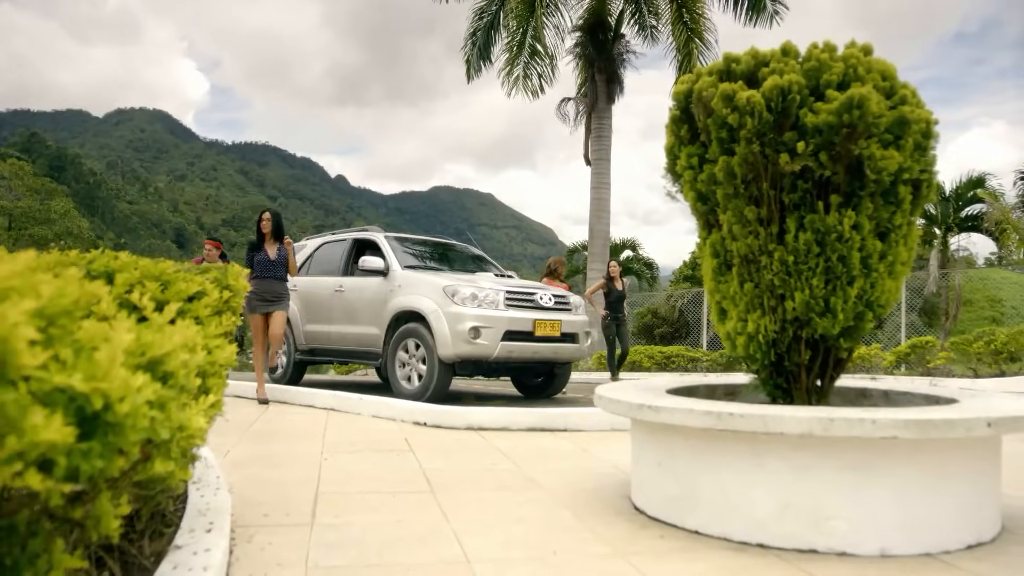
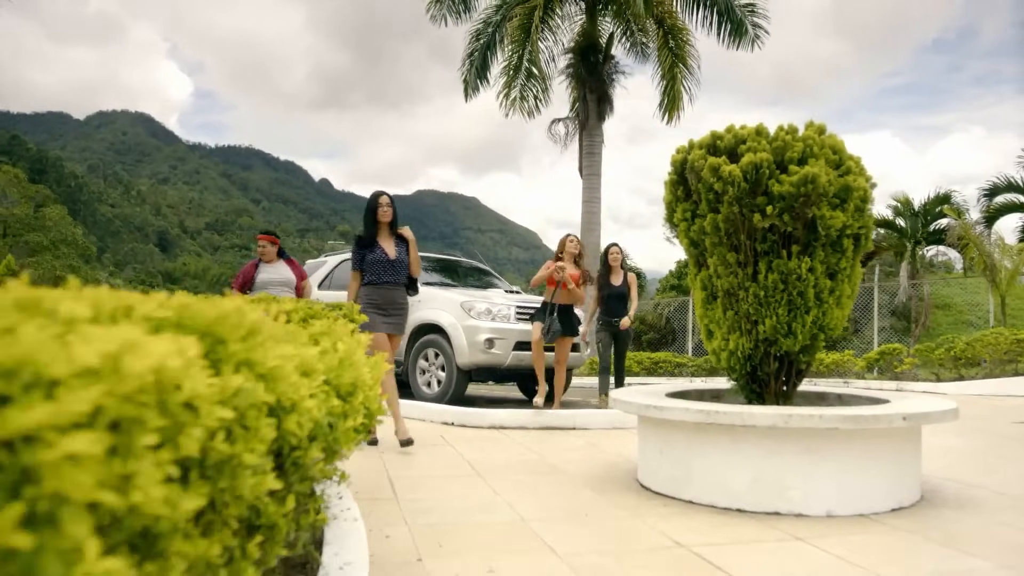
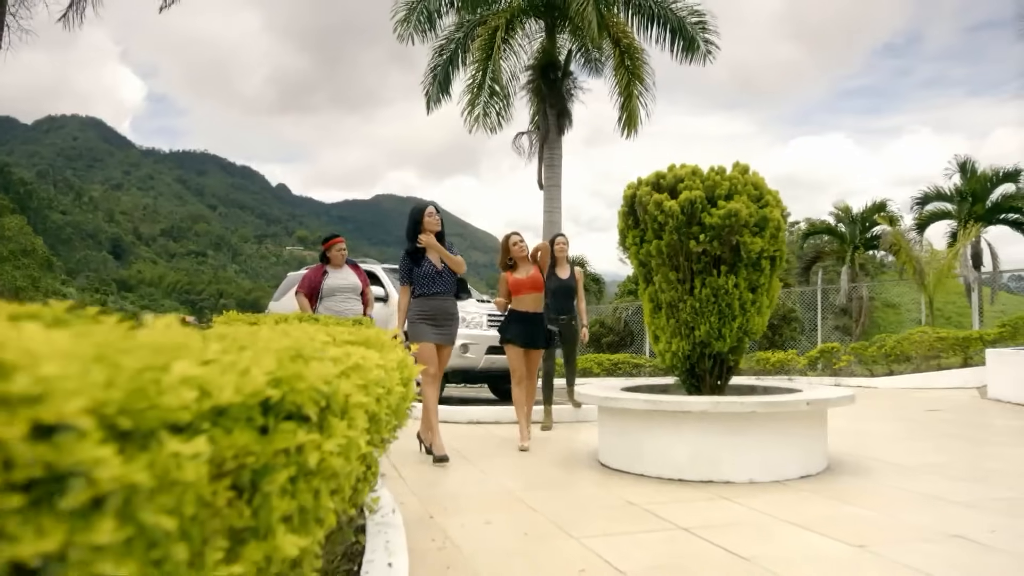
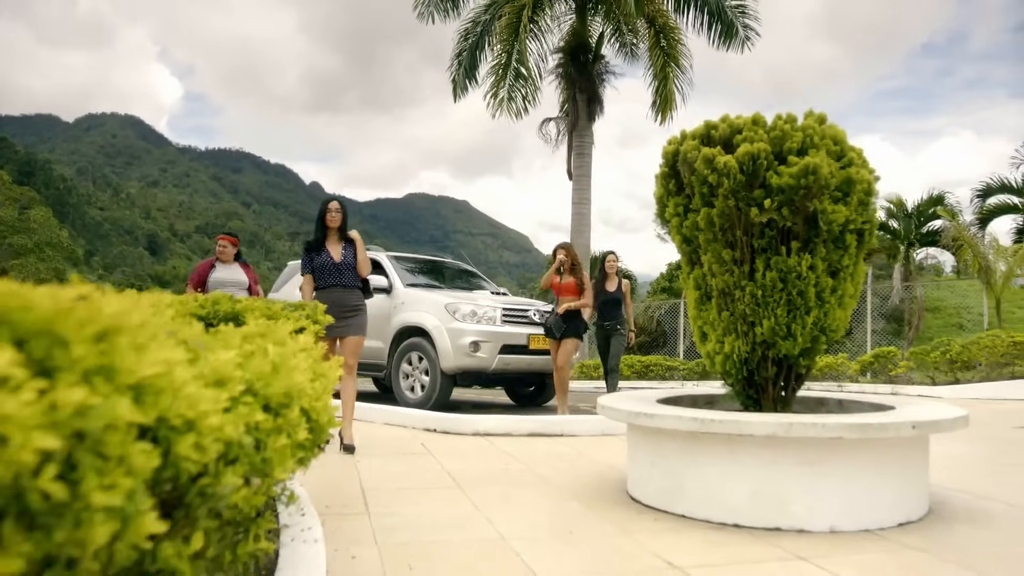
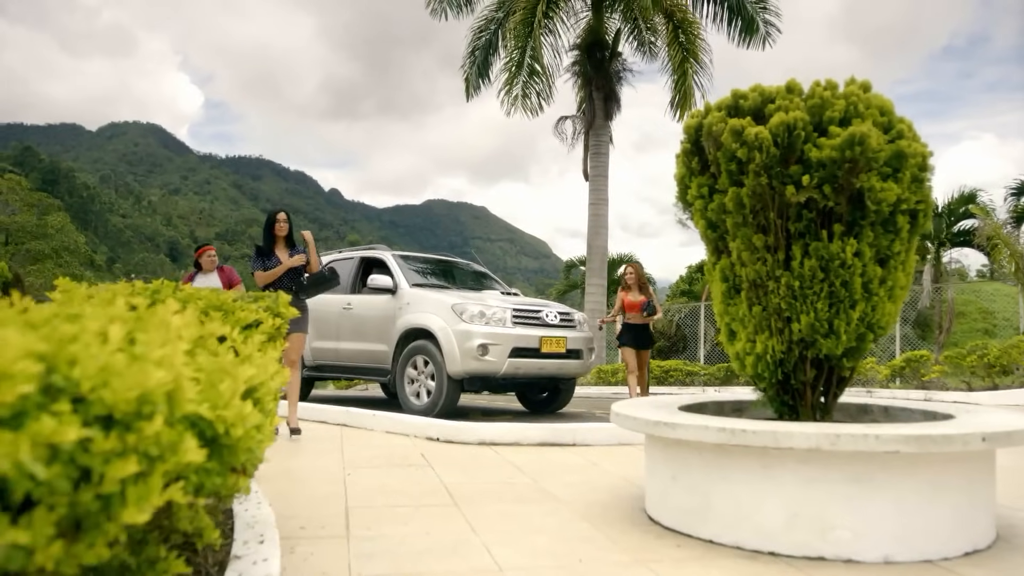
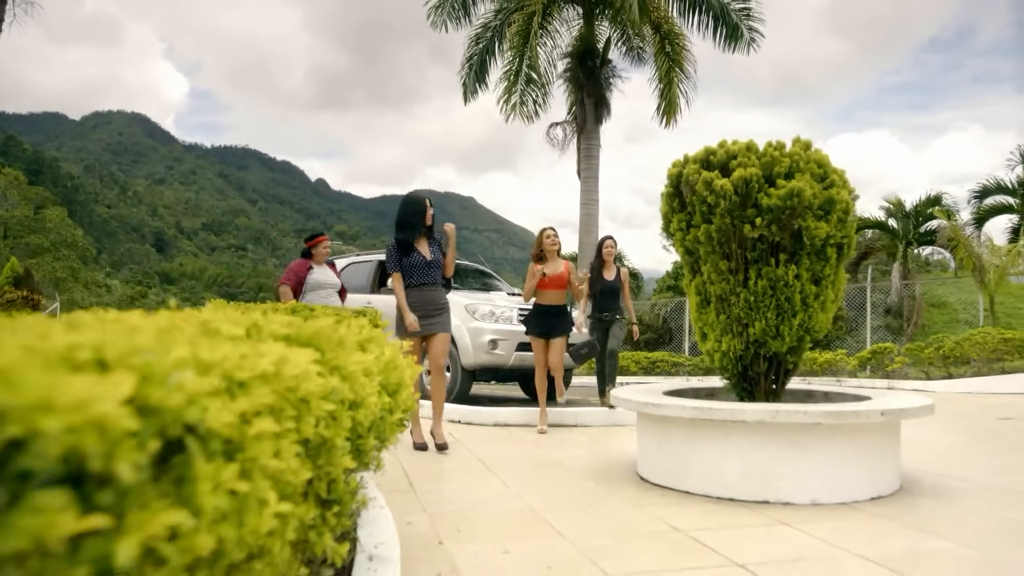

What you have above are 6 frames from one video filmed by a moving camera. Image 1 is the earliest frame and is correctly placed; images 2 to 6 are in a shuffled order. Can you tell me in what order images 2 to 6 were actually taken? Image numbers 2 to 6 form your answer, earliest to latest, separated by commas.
5, 4, 2, 6, 3
